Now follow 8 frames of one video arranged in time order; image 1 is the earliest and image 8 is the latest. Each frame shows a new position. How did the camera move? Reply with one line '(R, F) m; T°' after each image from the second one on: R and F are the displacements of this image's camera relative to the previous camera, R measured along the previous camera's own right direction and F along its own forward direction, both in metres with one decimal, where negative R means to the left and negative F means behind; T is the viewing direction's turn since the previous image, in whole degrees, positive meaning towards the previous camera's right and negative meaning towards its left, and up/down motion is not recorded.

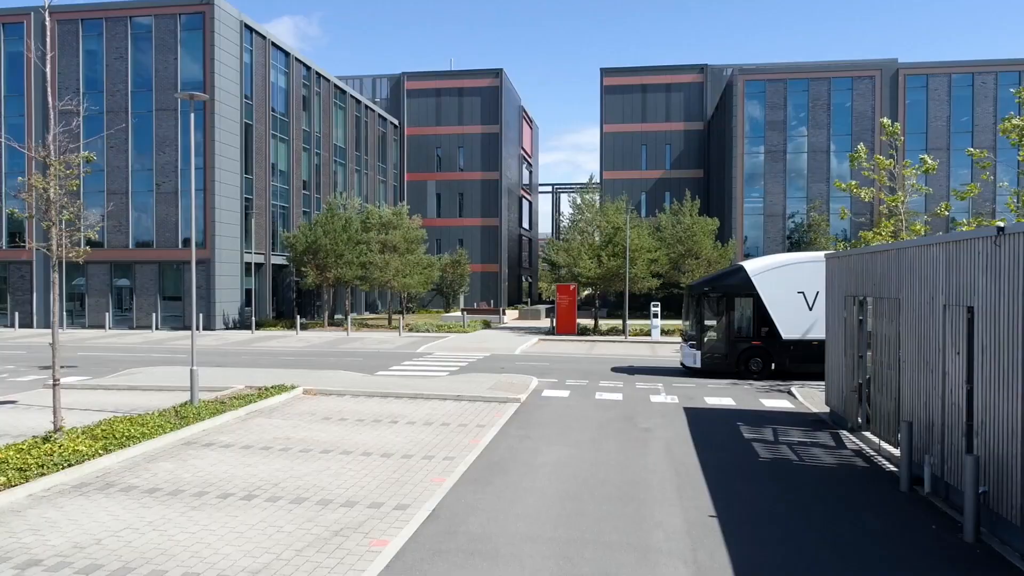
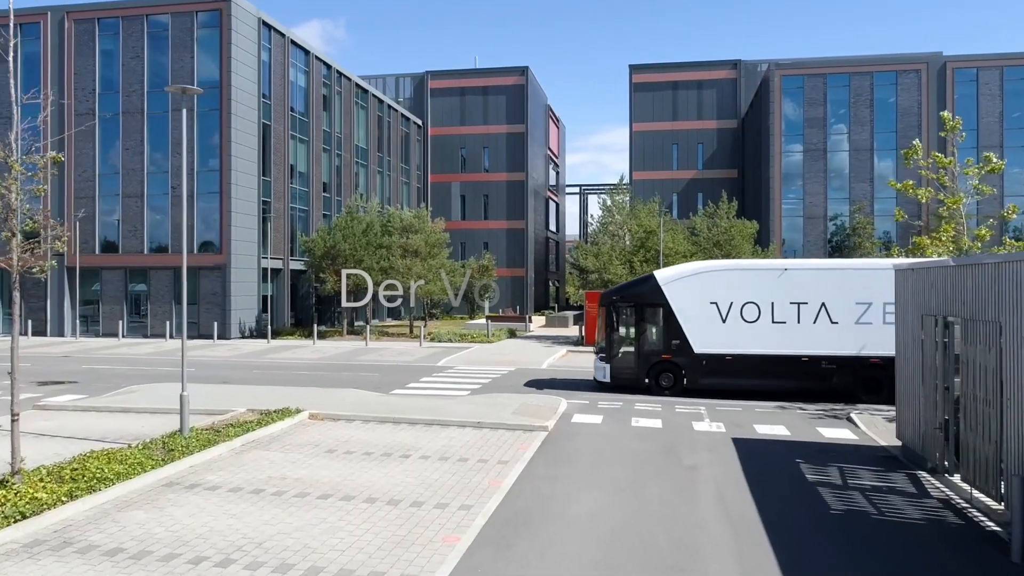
(0.0, +1.4) m; -2°
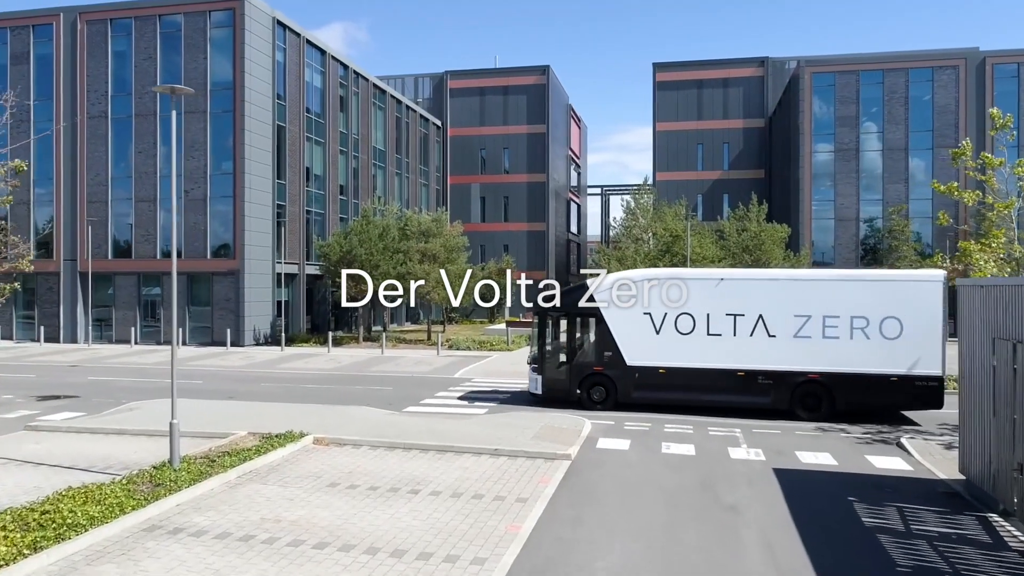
(0.0, +1.0) m; -1°
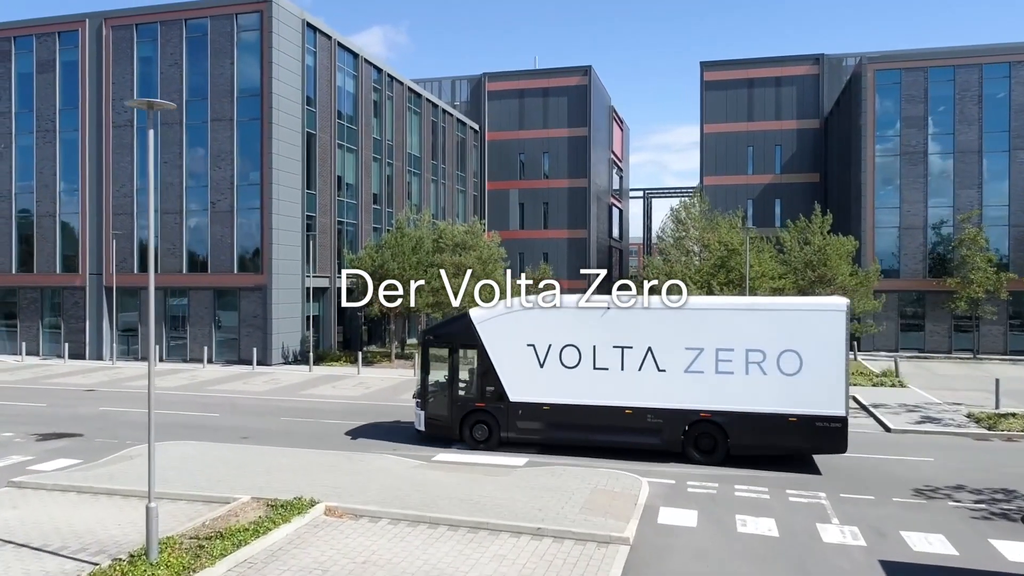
(-0.1, +1.9) m; -3°
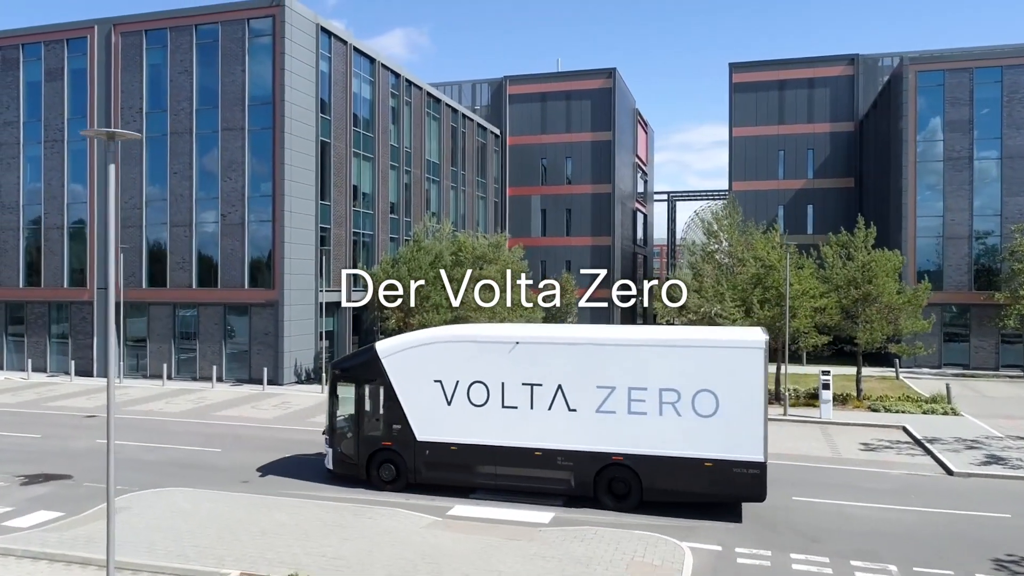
(0.0, +1.4) m; -2°
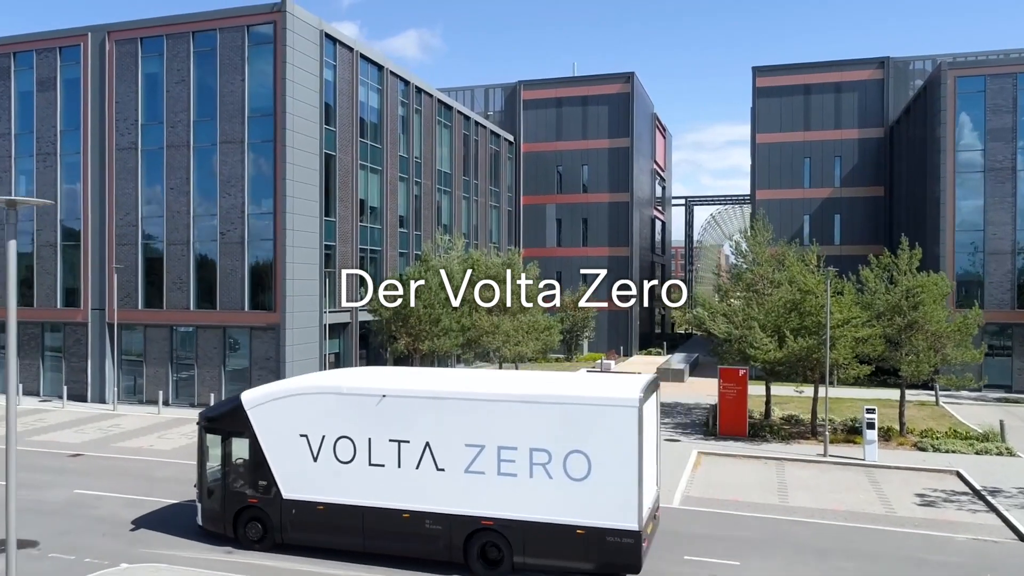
(-0.1, +1.7) m; -1°
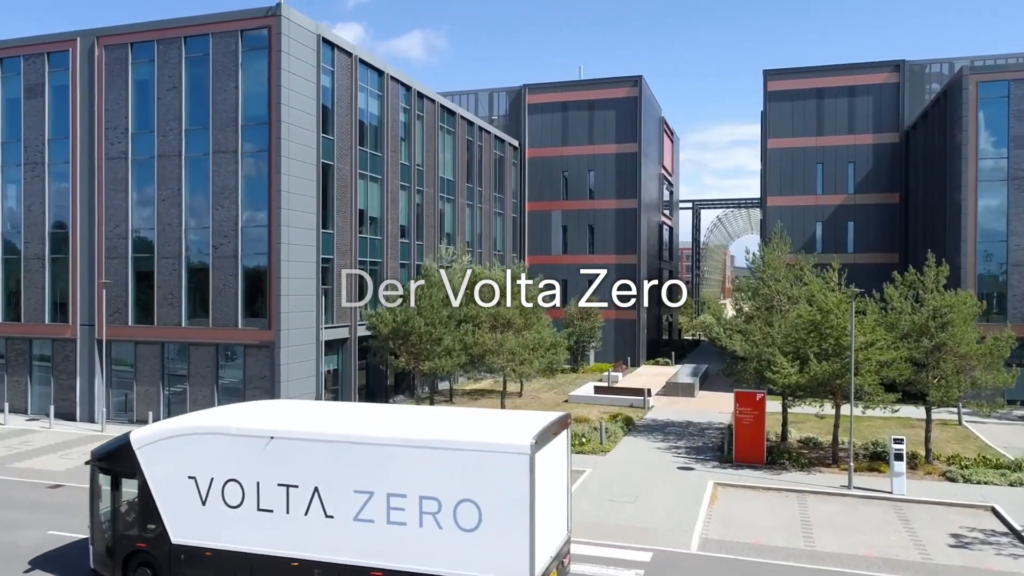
(0.0, +1.1) m; 0°
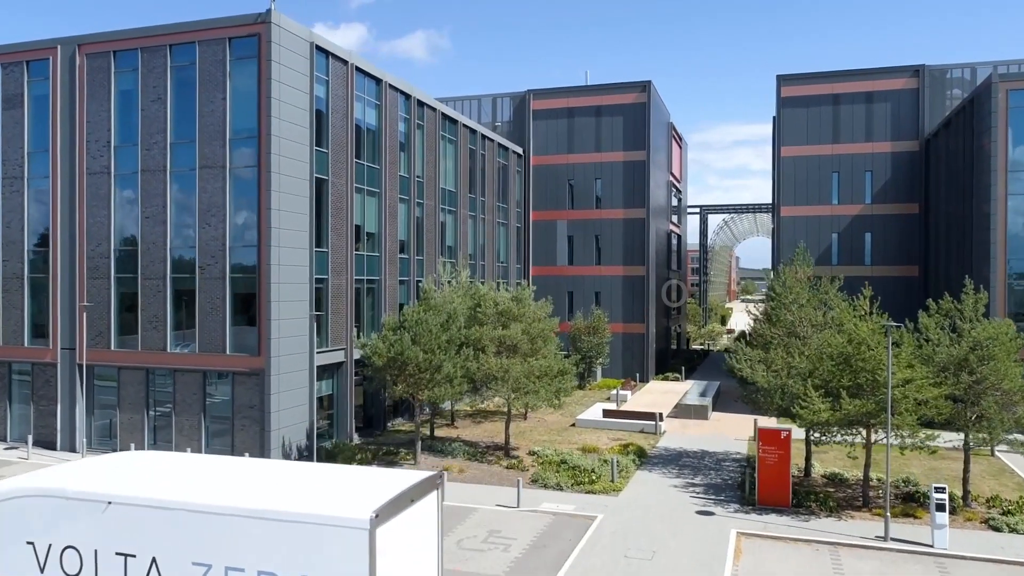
(-0.1, +1.5) m; 0°
